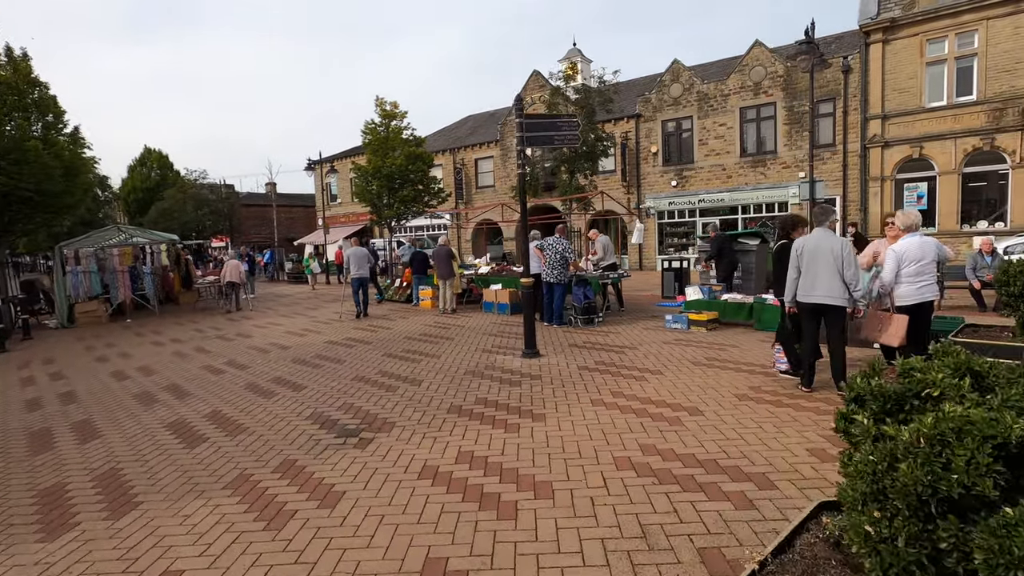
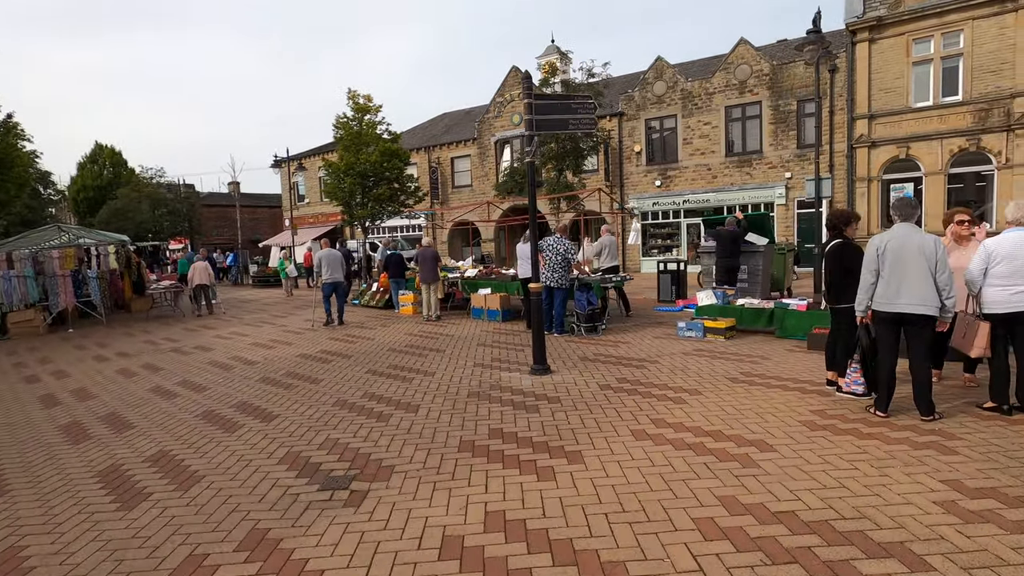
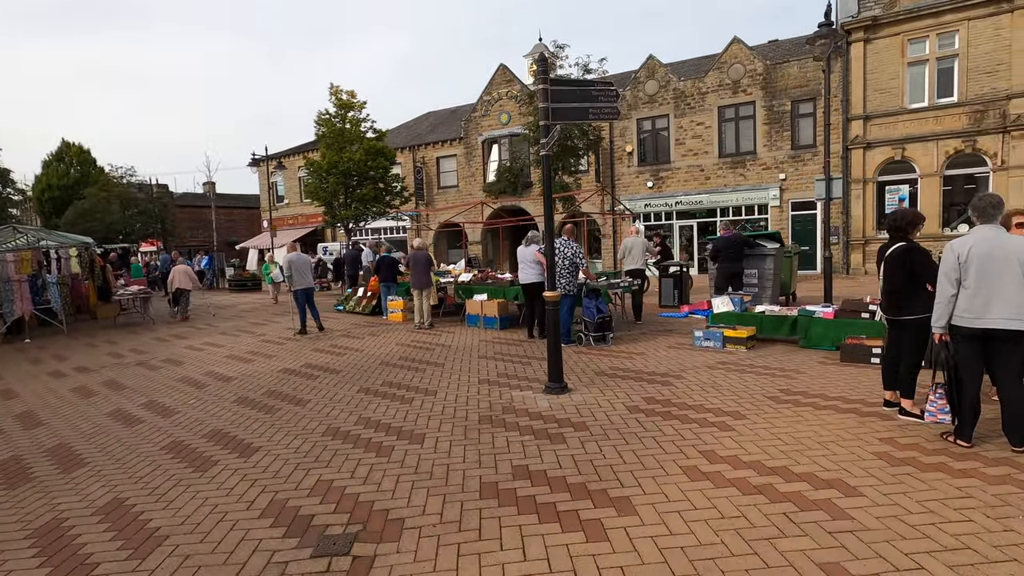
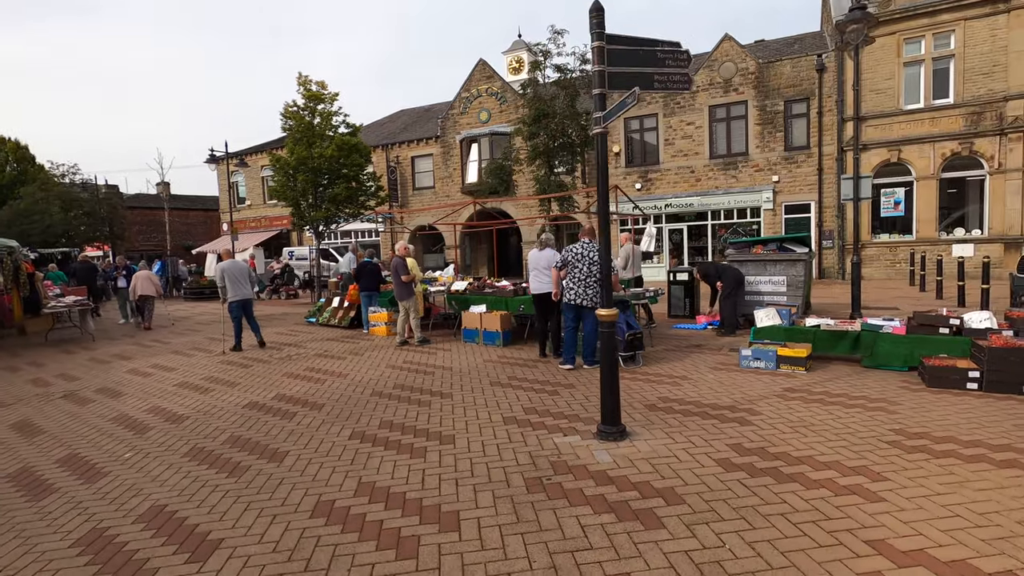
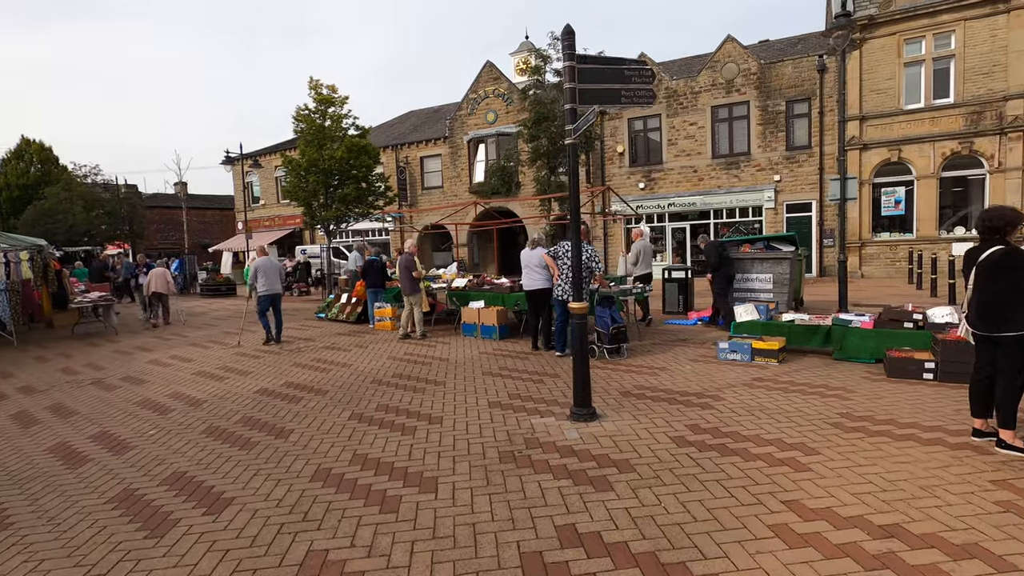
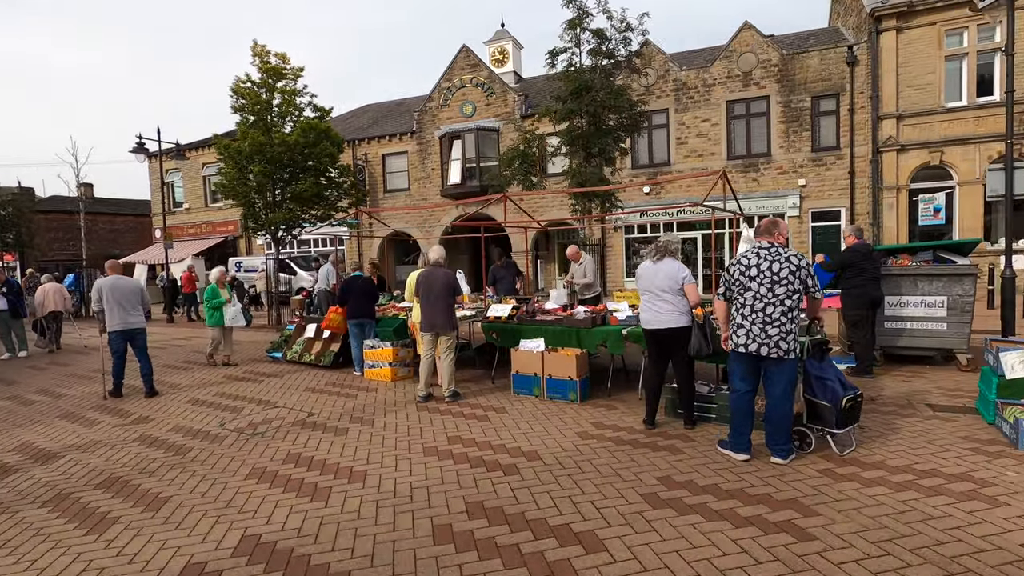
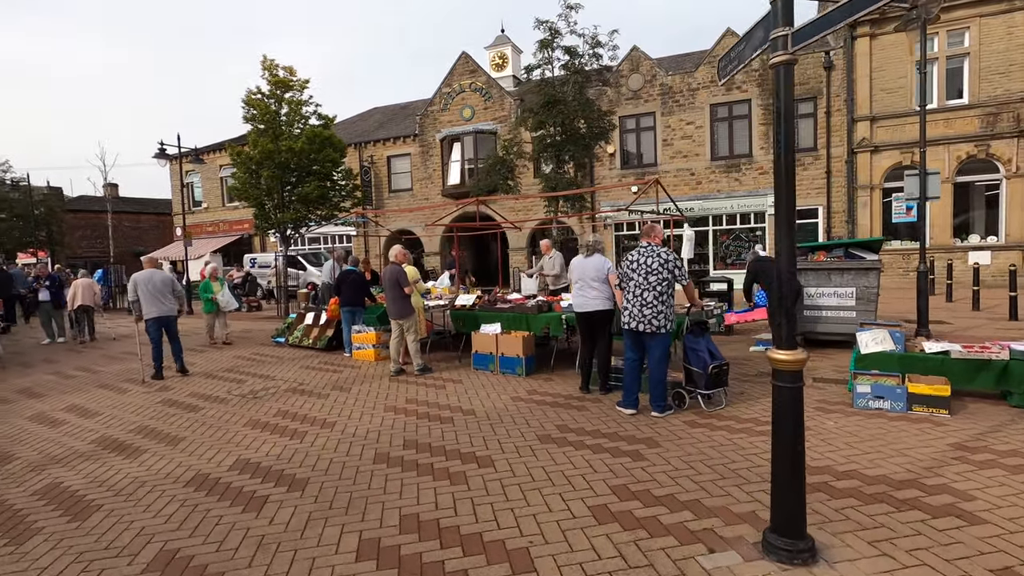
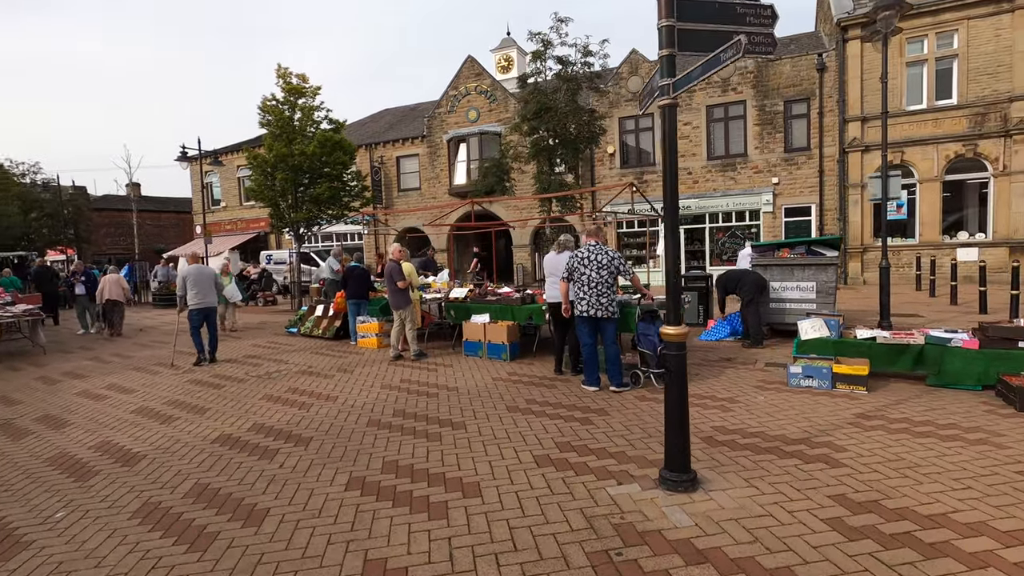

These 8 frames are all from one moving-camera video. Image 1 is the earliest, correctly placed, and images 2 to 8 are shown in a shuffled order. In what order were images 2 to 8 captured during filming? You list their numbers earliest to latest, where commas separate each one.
2, 3, 5, 4, 8, 7, 6
